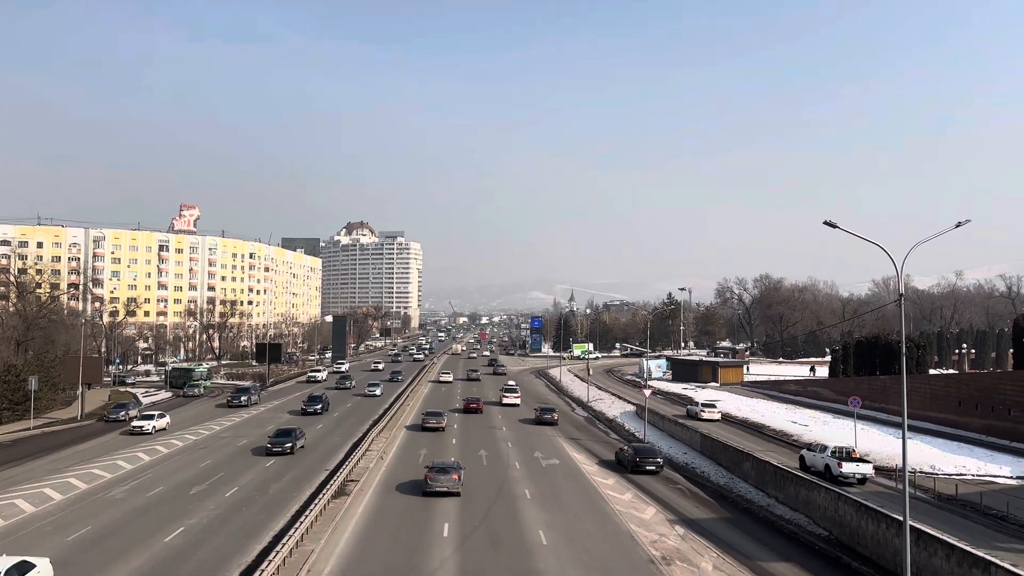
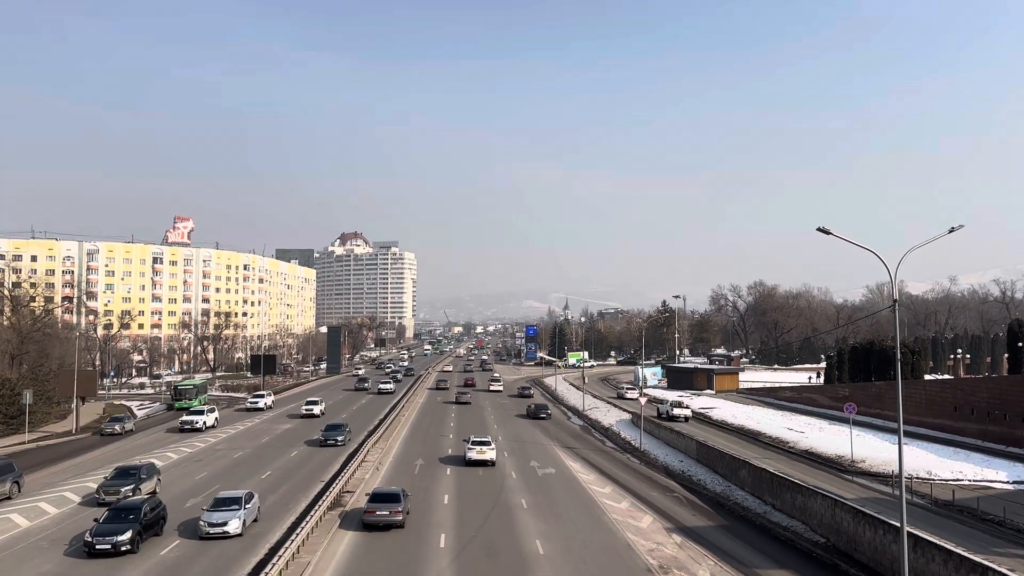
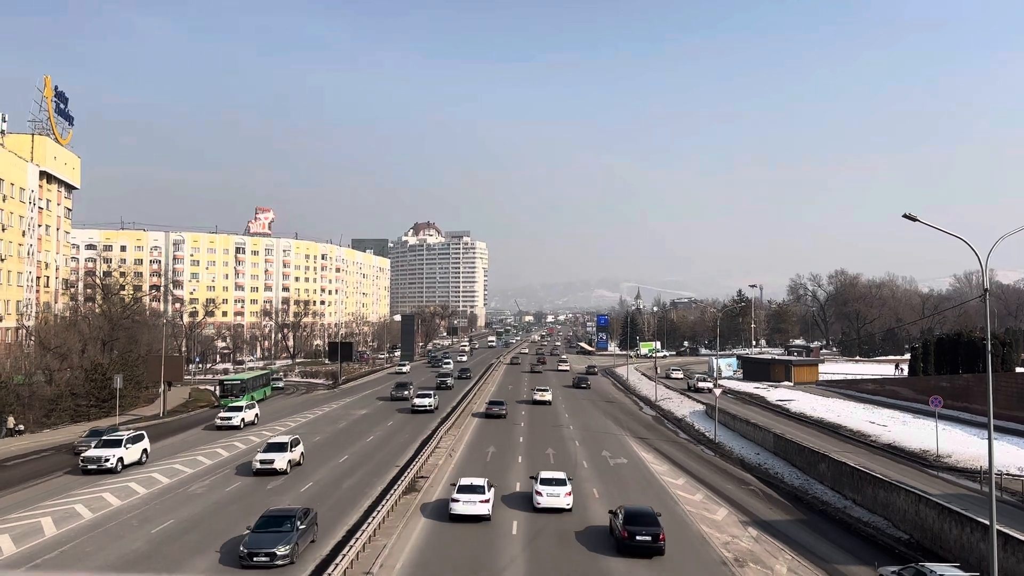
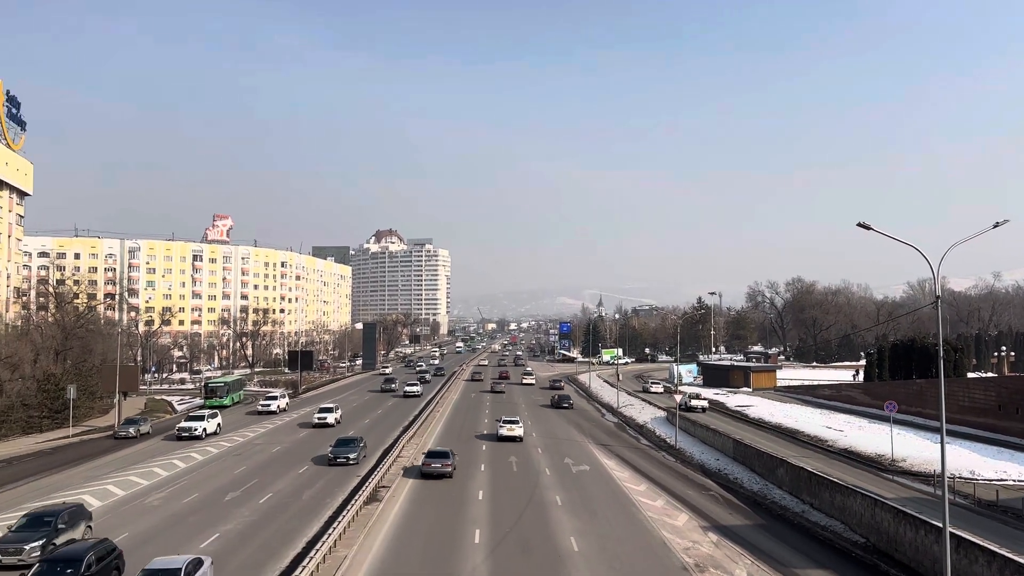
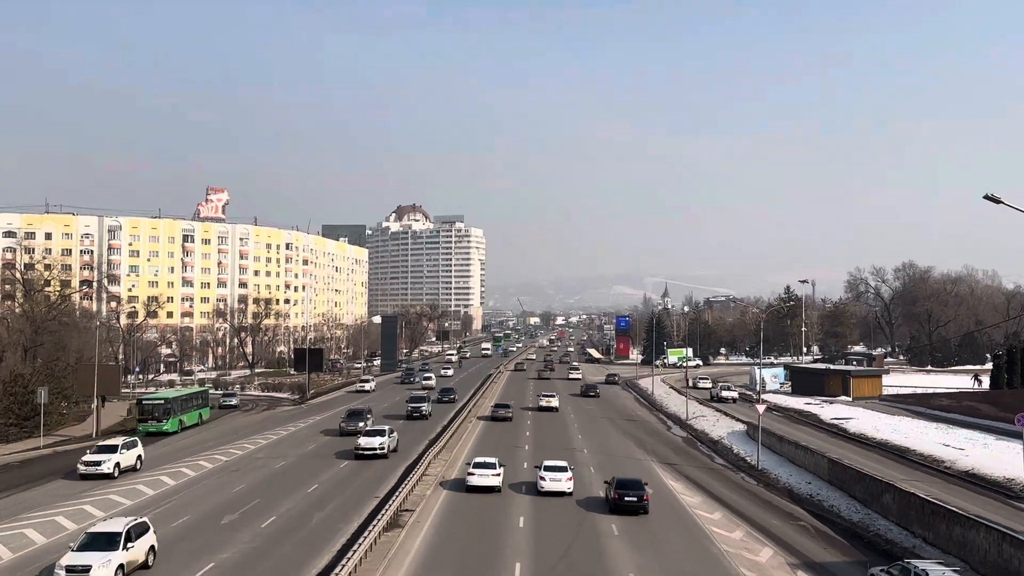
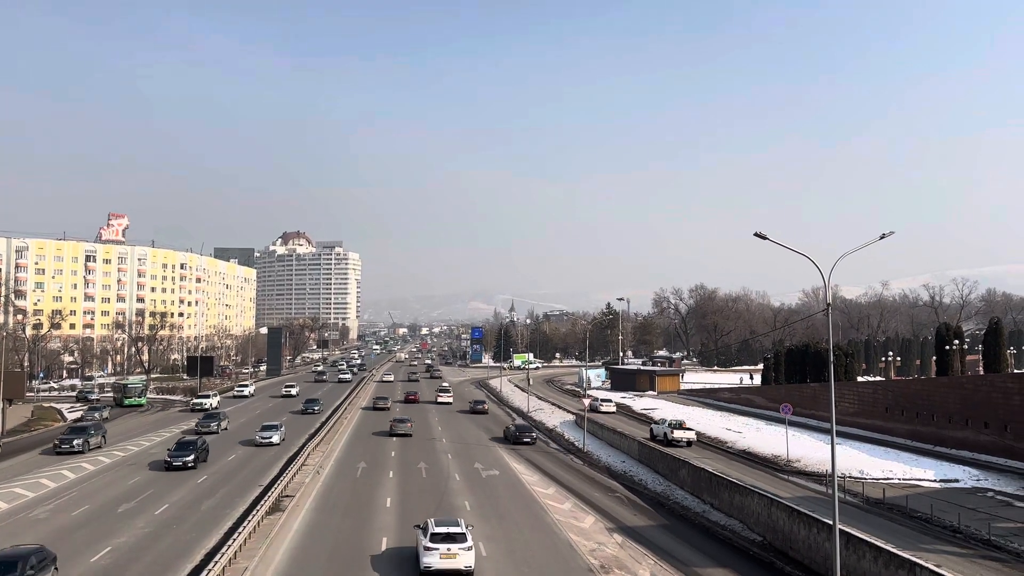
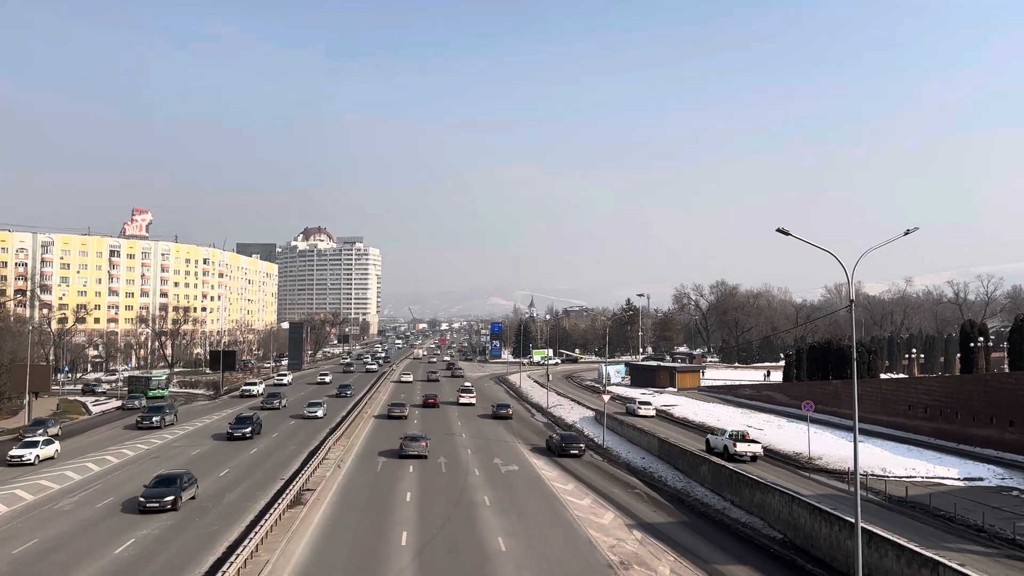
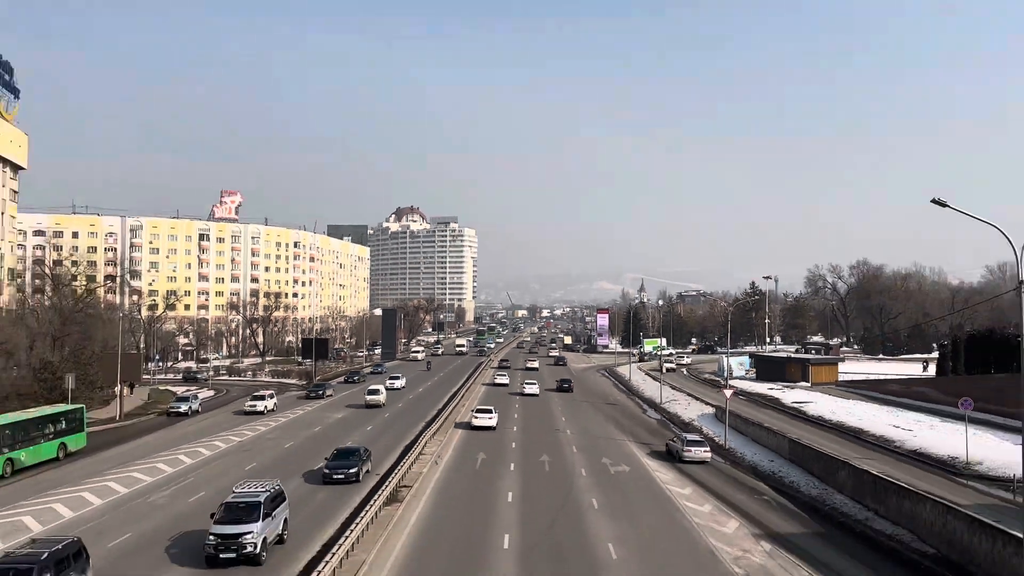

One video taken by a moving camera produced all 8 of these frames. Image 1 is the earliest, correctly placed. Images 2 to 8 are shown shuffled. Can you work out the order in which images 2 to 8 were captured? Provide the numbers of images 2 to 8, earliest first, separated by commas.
7, 6, 2, 4, 3, 5, 8
